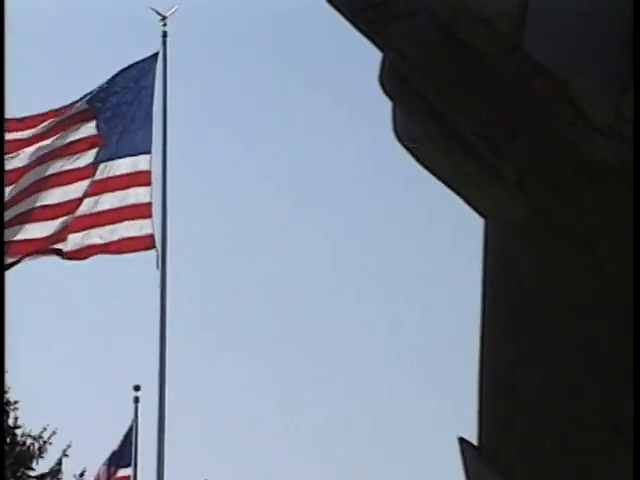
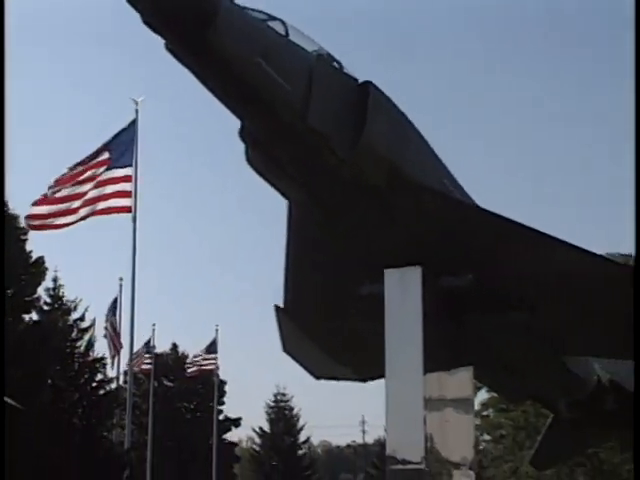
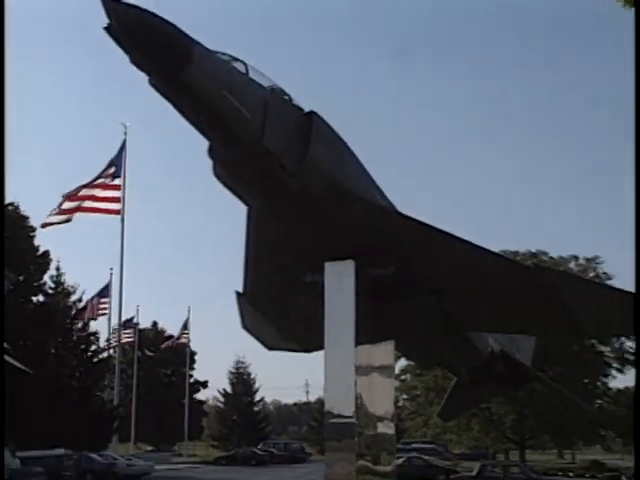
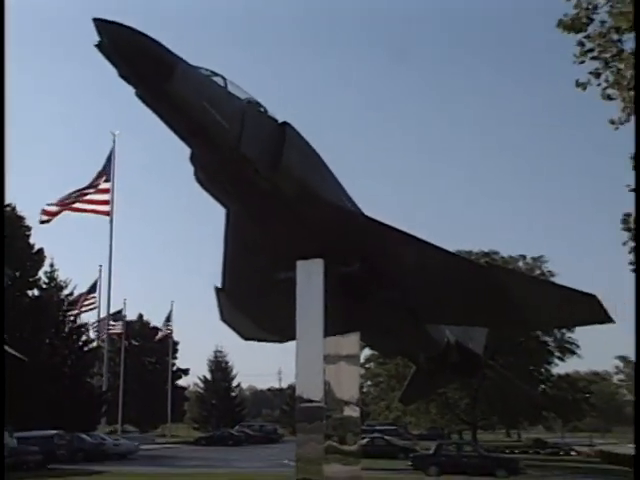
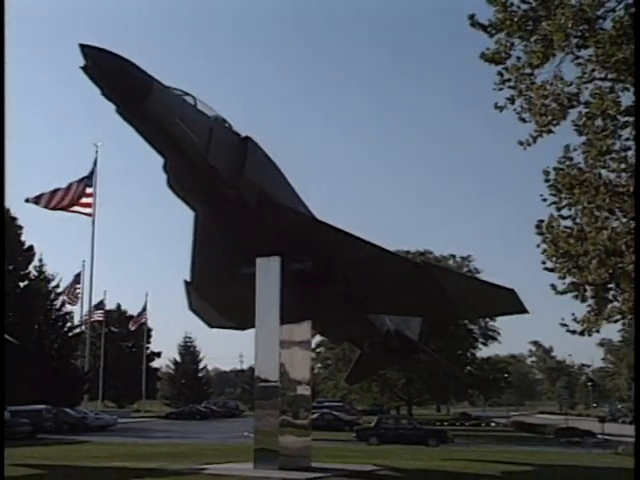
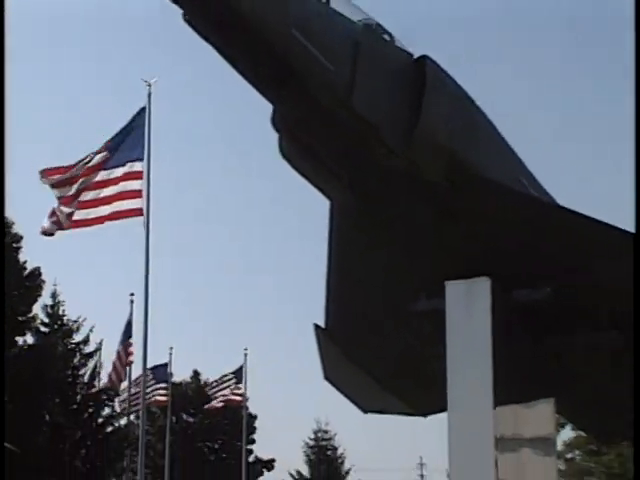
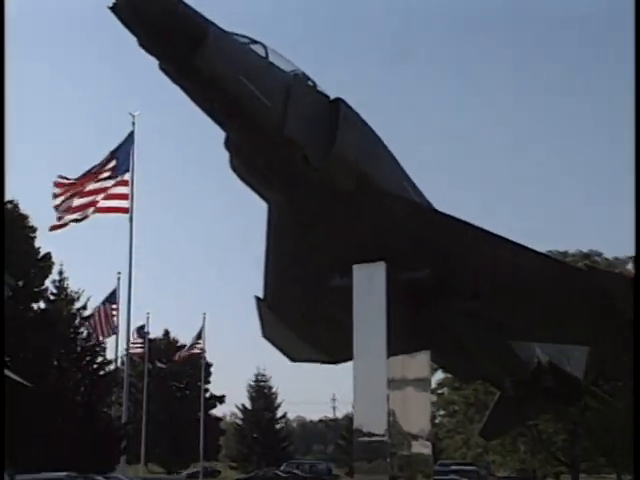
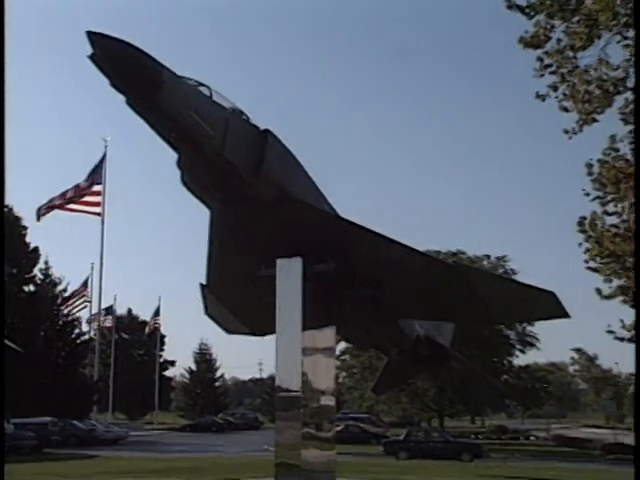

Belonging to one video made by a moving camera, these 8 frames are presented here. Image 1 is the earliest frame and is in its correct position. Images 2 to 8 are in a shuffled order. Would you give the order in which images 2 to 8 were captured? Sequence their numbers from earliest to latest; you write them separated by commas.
6, 2, 7, 3, 4, 8, 5
